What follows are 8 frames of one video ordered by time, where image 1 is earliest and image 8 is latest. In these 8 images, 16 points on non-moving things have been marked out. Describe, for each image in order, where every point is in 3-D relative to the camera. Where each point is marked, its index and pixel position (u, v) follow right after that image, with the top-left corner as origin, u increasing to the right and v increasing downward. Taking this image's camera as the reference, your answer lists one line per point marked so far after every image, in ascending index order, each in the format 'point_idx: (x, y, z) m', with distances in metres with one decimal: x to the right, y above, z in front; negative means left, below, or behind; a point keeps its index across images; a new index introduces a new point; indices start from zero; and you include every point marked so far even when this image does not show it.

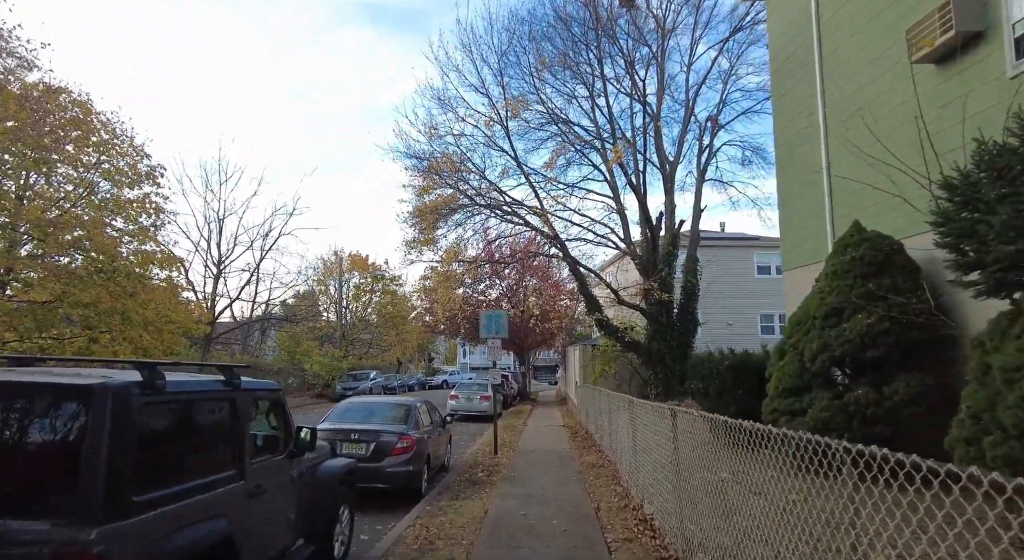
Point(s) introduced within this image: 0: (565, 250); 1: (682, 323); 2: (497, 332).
0: (+1.7, +1.0, +17.5) m
1: (+5.4, -1.4, +17.3) m
2: (-0.4, -1.3, +13.4) m
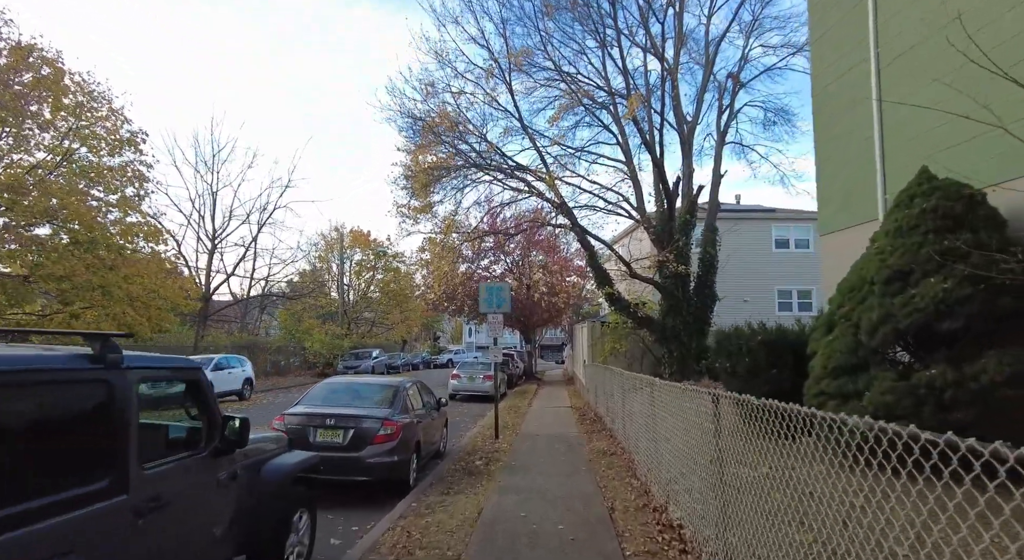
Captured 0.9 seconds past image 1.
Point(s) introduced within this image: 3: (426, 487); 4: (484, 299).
0: (+1.8, +1.8, +16.2) m
1: (+5.5, -0.5, +16.1) m
2: (-0.3, -0.6, +12.3) m
3: (-1.2, -2.9, +7.8) m
4: (-0.6, -0.4, +12.3) m
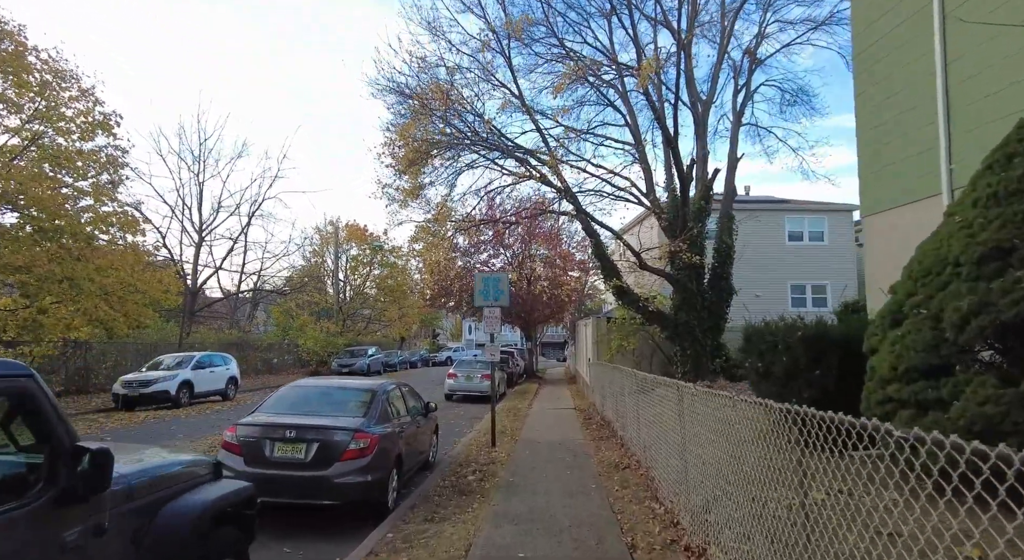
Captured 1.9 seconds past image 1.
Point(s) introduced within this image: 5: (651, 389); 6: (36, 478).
0: (+1.8, +2.0, +15.0) m
1: (+5.5, -0.3, +14.9) m
2: (-0.3, -0.4, +11.1) m
3: (-1.3, -2.8, +6.5) m
4: (-0.7, -0.2, +11.1) m
5: (+2.2, -1.7, +8.6) m
6: (-2.1, -0.9, +2.5) m
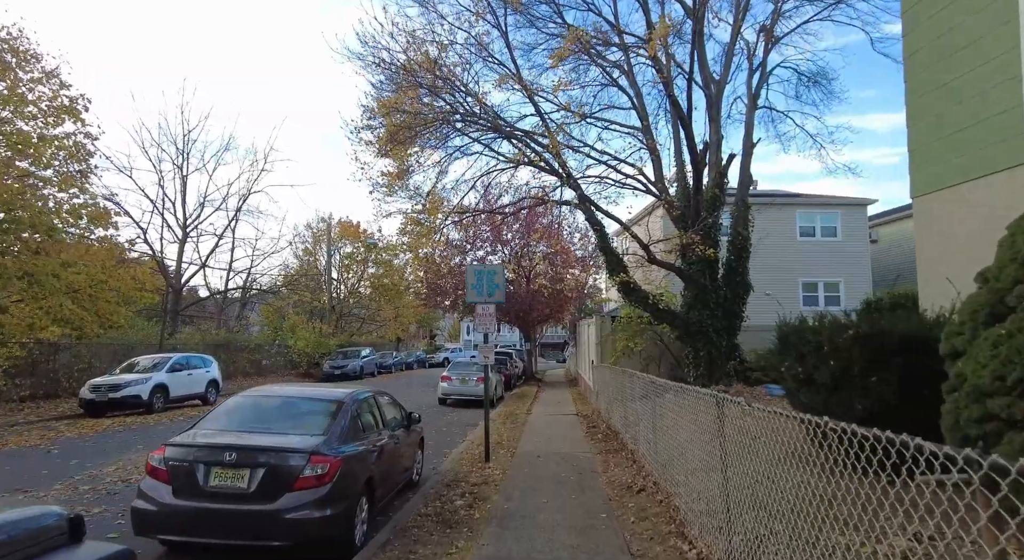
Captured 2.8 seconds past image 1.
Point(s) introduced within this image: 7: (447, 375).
0: (+1.7, +2.2, +13.8) m
1: (+5.4, -0.2, +13.7) m
2: (-0.4, -0.3, +9.9) m
3: (-1.3, -2.6, +5.3) m
4: (-0.7, -0.1, +9.9) m
5: (+2.1, -1.6, +7.4) m
6: (-2.2, -0.8, +1.3) m
7: (-2.2, -3.3, +18.9) m
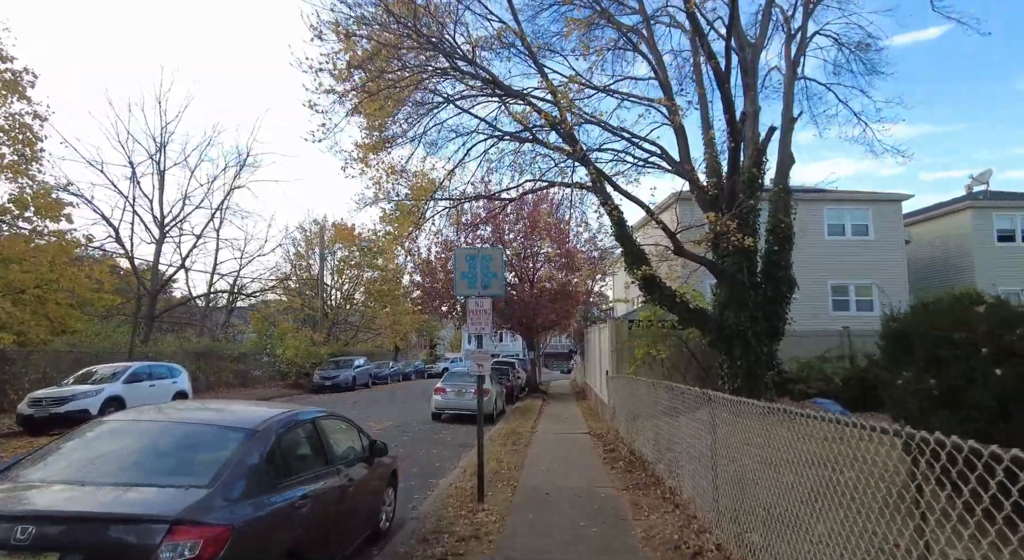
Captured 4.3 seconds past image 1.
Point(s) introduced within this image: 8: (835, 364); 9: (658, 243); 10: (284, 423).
0: (+1.8, +2.3, +11.8) m
1: (+5.4, -0.1, +11.6) m
2: (-0.4, -0.1, +7.8) m
3: (-1.3, -2.4, +3.3) m
4: (-0.7, +0.1, +7.9) m
5: (+2.1, -1.4, +5.3) m
6: (-2.2, -0.4, -0.8) m
7: (-2.2, -3.3, +16.8) m
8: (+7.6, -2.0, +12.9) m
9: (+3.2, +0.8, +12.1) m
10: (-1.9, -1.2, +4.8) m
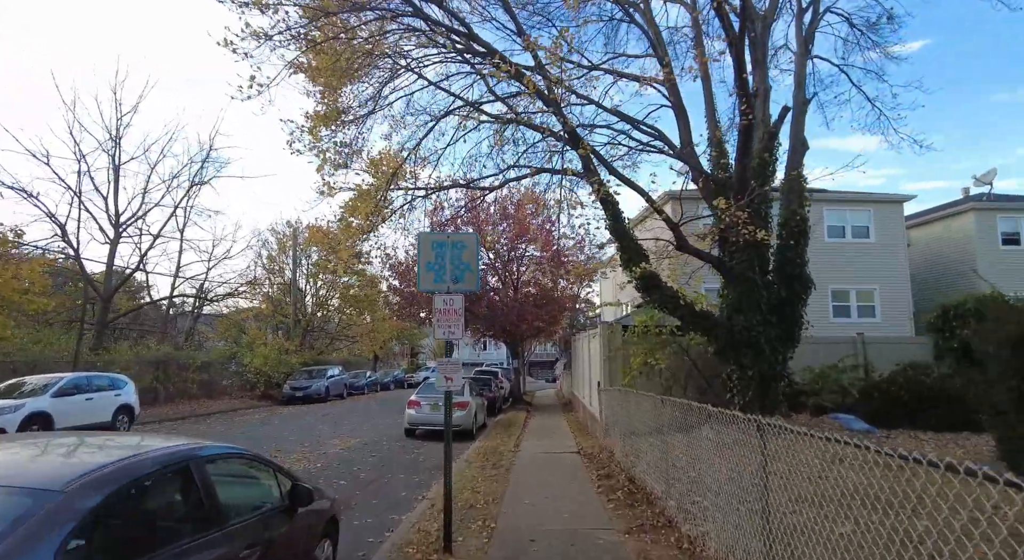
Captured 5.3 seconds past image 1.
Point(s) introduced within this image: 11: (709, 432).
0: (+1.4, +2.3, +10.4) m
1: (+5.1, -0.1, +10.3) m
2: (-0.7, 0.0, +6.3) m
3: (-1.5, -2.2, +1.7) m
4: (-1.0, +0.2, +6.4) m
5: (+1.9, -1.3, +3.8) m
6: (-2.2, -0.2, -2.3) m
7: (-2.7, -3.4, +15.2) m
8: (+7.2, -2.0, +11.7) m
9: (+2.8, +0.8, +10.7) m
10: (-2.1, -1.1, +3.2) m
11: (+2.3, -1.8, +6.3) m
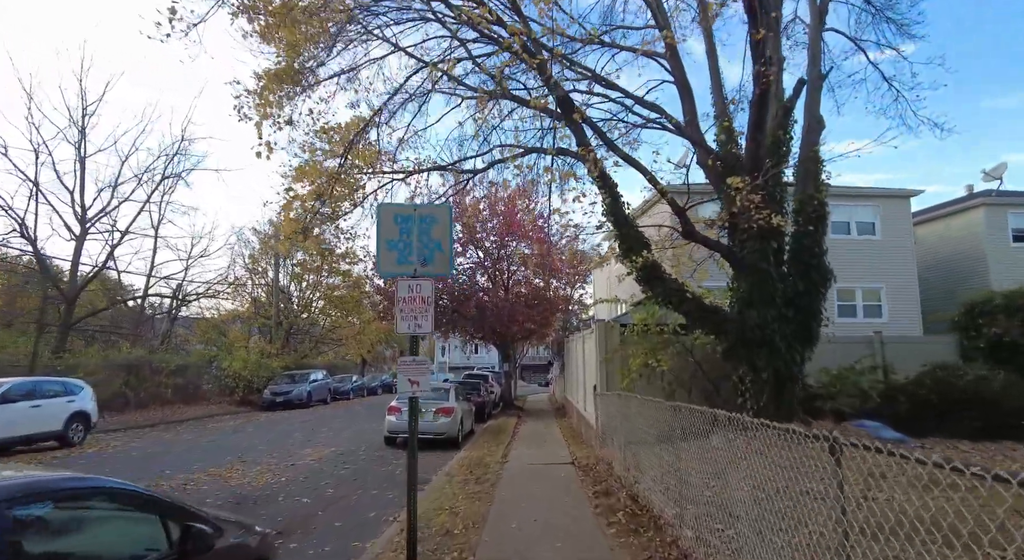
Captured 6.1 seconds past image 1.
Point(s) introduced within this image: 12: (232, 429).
0: (+1.1, +2.4, +9.4) m
1: (+4.8, +0.1, +9.3) m
2: (-0.8, +0.2, +5.2) m
3: (-1.6, -2.0, +0.6) m
4: (-1.2, +0.3, +5.3) m
5: (+1.8, -1.1, +2.8) m
6: (-2.3, 0.0, -3.4) m
7: (-3.0, -3.3, +14.1) m
8: (+7.0, -1.9, +10.6) m
9: (+2.6, +1.0, +9.6) m
10: (-2.2, -0.9, +2.1) m
11: (+2.1, -1.6, +5.2) m
12: (-10.1, -5.4, +19.7) m
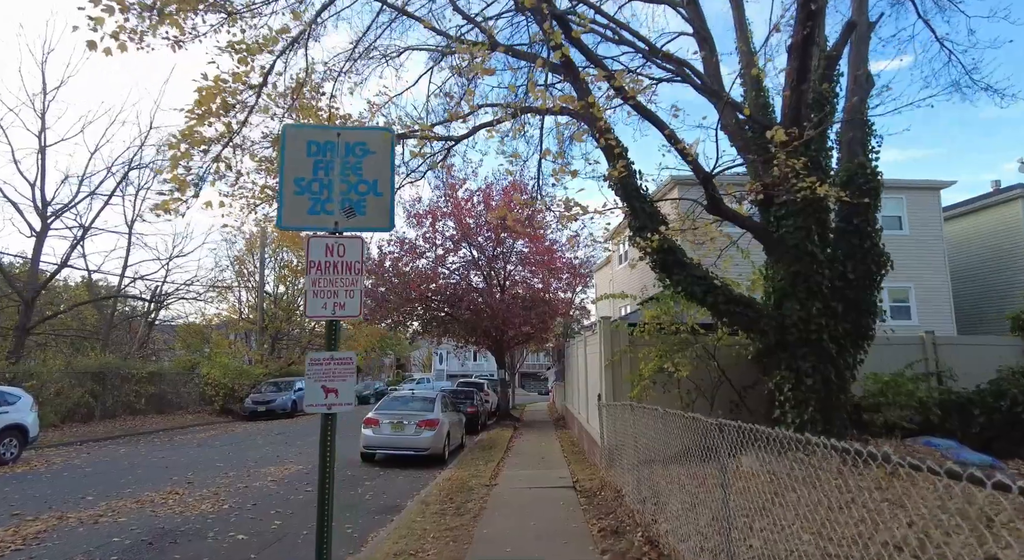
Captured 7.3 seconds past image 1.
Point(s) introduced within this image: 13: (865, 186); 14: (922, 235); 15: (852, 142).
0: (+1.0, +2.6, +7.7) m
1: (+4.6, +0.3, +7.6) m
2: (-1.0, +0.4, +3.6) m
3: (-1.8, -1.7, -1.1) m
4: (-1.4, +0.6, +3.6) m
5: (+1.6, -0.8, +1.1) m
6: (-2.5, +0.4, -5.1) m
7: (-3.2, -3.1, +12.4) m
8: (+6.8, -1.7, +8.9) m
9: (+2.4, +1.2, +8.0) m
10: (-2.4, -0.6, +0.4) m
11: (+1.9, -1.3, +3.5) m
12: (-10.2, -5.3, +18.0) m
13: (+4.9, +1.3, +7.6) m
14: (+14.1, +1.5, +18.8) m
15: (+4.8, +2.0, +7.8) m
